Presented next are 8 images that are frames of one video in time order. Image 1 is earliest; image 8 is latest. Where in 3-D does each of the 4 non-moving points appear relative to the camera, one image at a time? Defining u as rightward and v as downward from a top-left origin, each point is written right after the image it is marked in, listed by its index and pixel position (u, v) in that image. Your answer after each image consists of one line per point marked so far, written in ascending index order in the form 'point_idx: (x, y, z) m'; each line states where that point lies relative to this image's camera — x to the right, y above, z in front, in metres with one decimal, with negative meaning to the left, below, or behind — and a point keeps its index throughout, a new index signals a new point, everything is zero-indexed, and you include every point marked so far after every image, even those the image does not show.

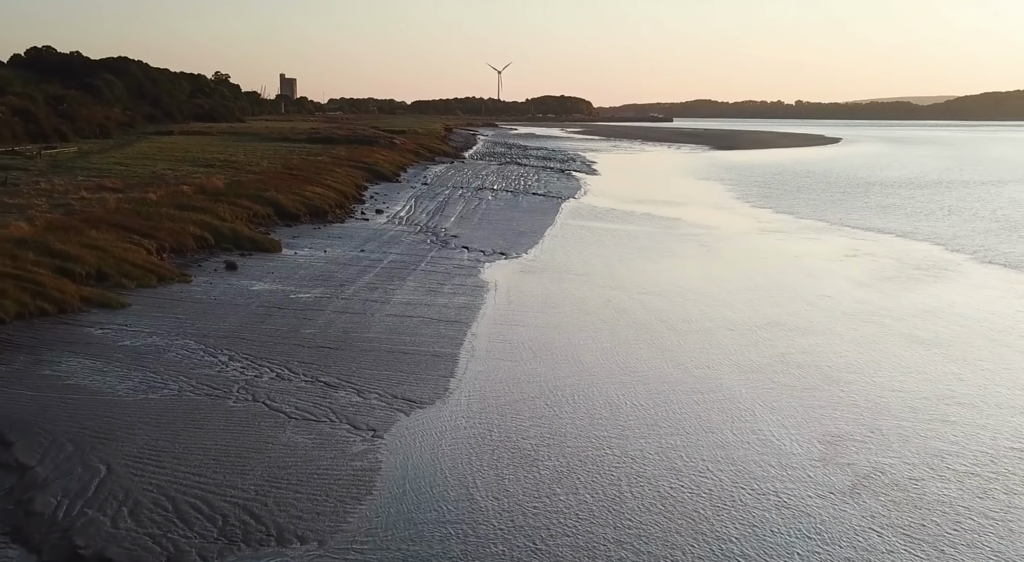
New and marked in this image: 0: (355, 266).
0: (-3.2, +0.3, +17.9) m
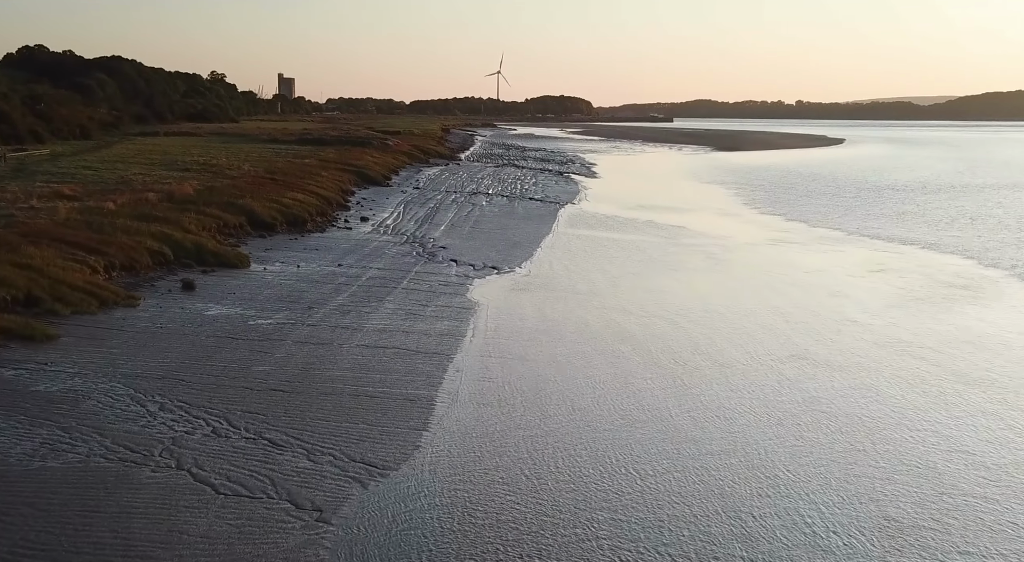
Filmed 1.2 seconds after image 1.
0: (-3.4, 0.0, +16.2) m
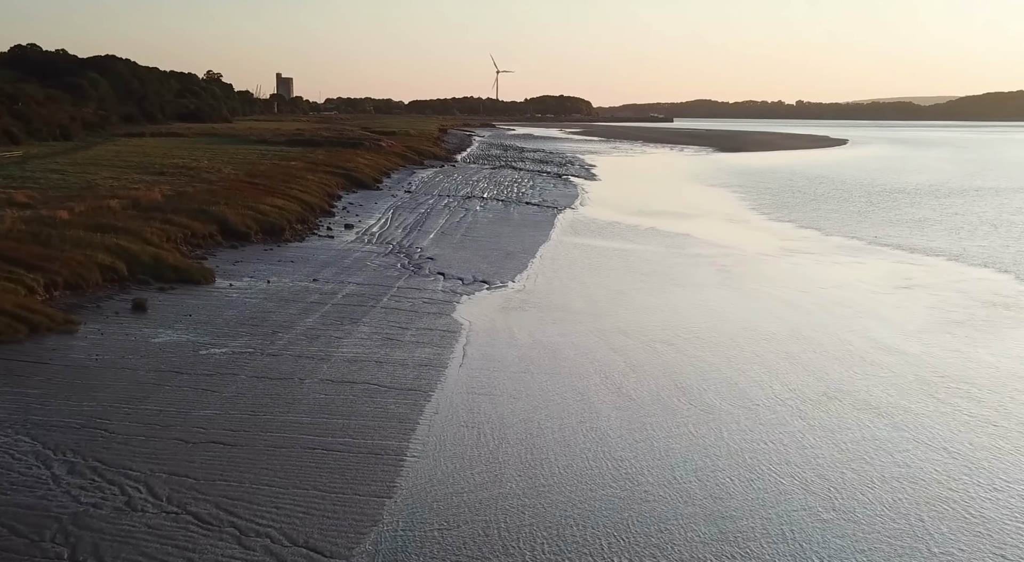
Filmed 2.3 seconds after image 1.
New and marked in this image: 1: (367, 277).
0: (-3.6, -0.3, +14.6) m
1: (-2.8, +0.1, +17.2) m
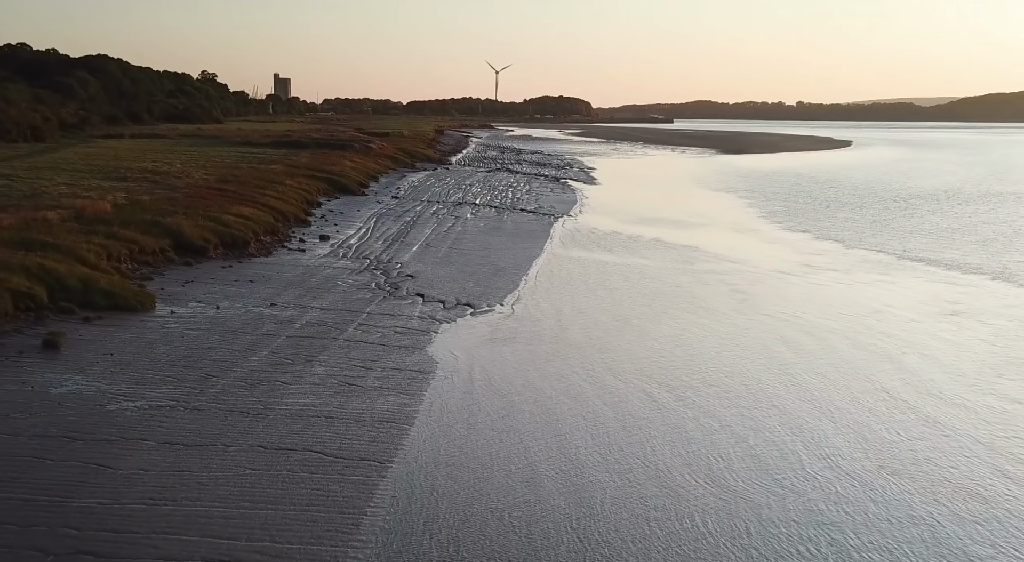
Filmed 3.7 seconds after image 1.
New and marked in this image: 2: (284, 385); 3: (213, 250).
0: (-3.8, -0.8, +12.5) m
1: (-3.1, -0.3, +15.1) m
2: (-2.7, -1.2, +10.4) m
3: (-6.1, +0.6, +17.8) m
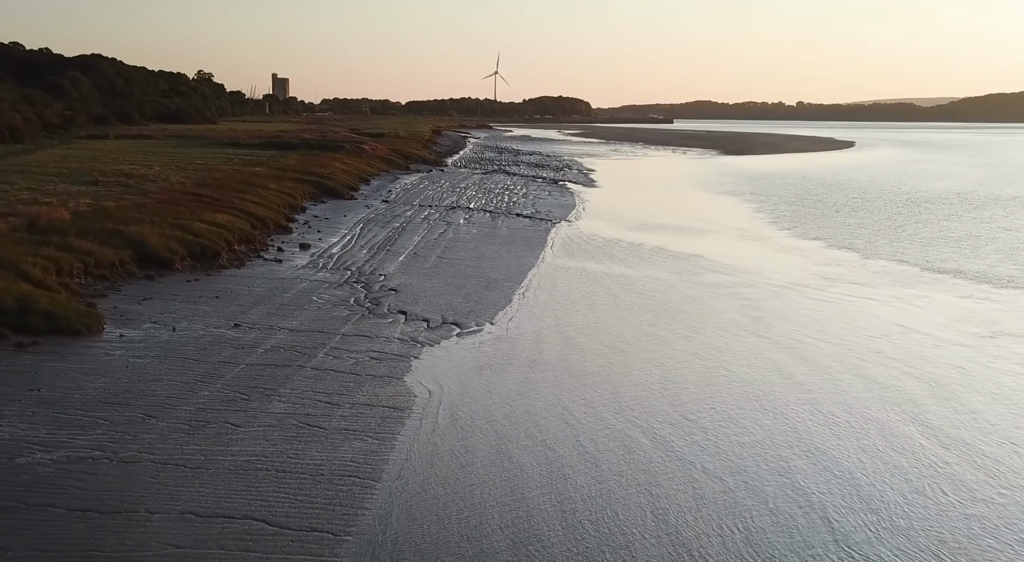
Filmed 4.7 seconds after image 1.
0: (-3.9, -1.0, +11.1) m
1: (-3.2, -0.6, +13.7) m
2: (-2.9, -1.5, +9.0) m
3: (-6.3, +0.4, +16.4) m
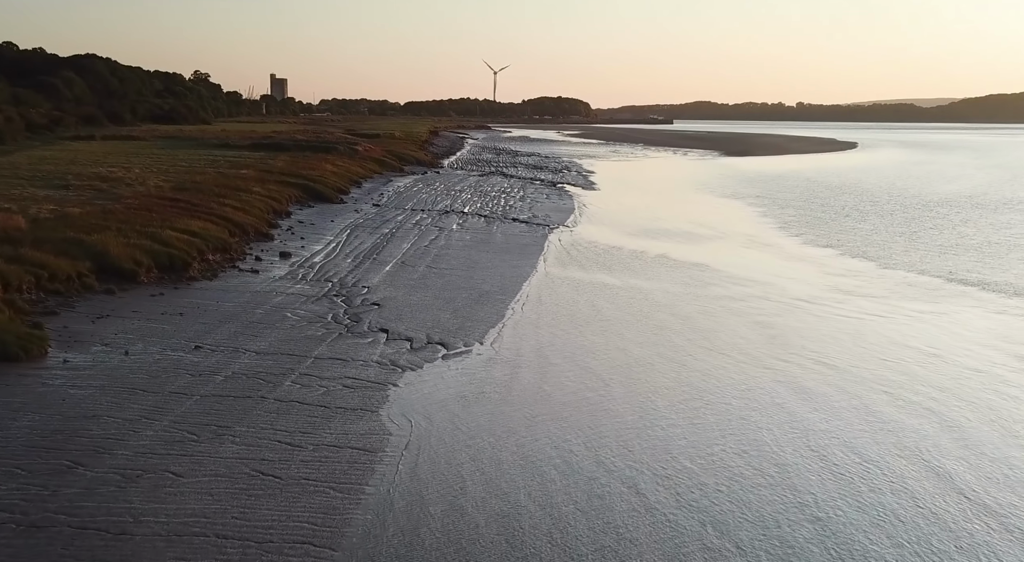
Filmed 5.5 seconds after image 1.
0: (-4.1, -1.3, +9.9) m
1: (-3.3, -0.8, +12.4) m
2: (-3.0, -1.7, +7.7) m
3: (-6.4, +0.1, +15.2) m
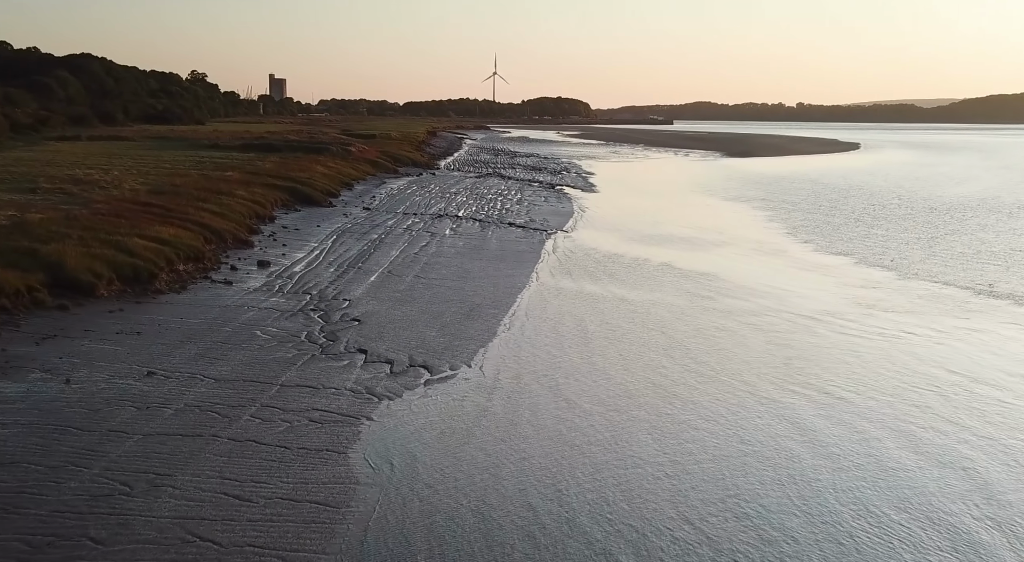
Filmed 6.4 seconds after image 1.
0: (-4.2, -1.5, +8.6) m
1: (-3.5, -1.0, +11.2) m
2: (-3.1, -1.9, +6.5) m
3: (-6.5, -0.1, +13.9) m
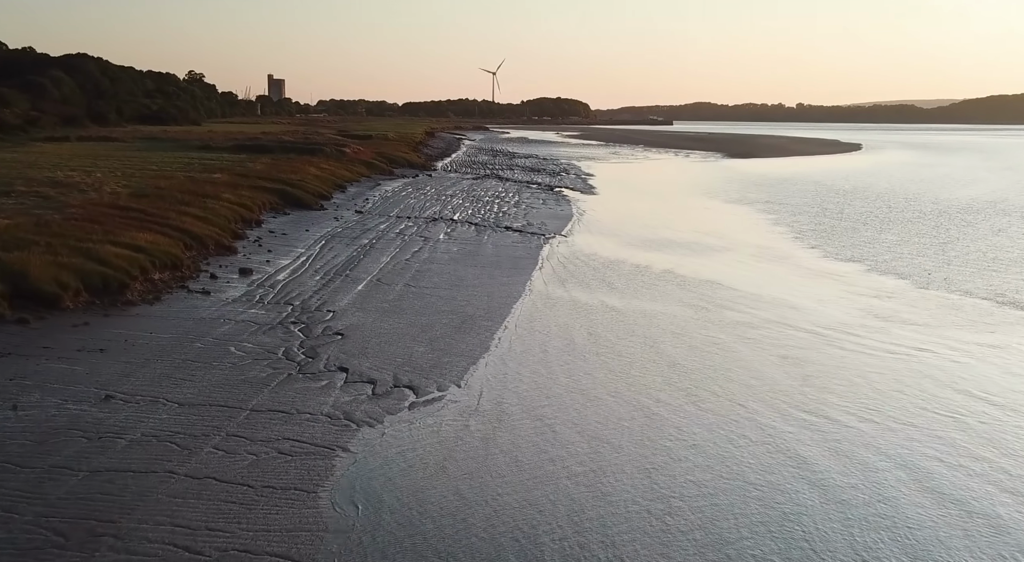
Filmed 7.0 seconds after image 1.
0: (-4.3, -1.6, +7.7) m
1: (-3.5, -1.2, +10.3) m
2: (-3.2, -2.1, +5.6) m
3: (-6.6, -0.3, +13.0) m
